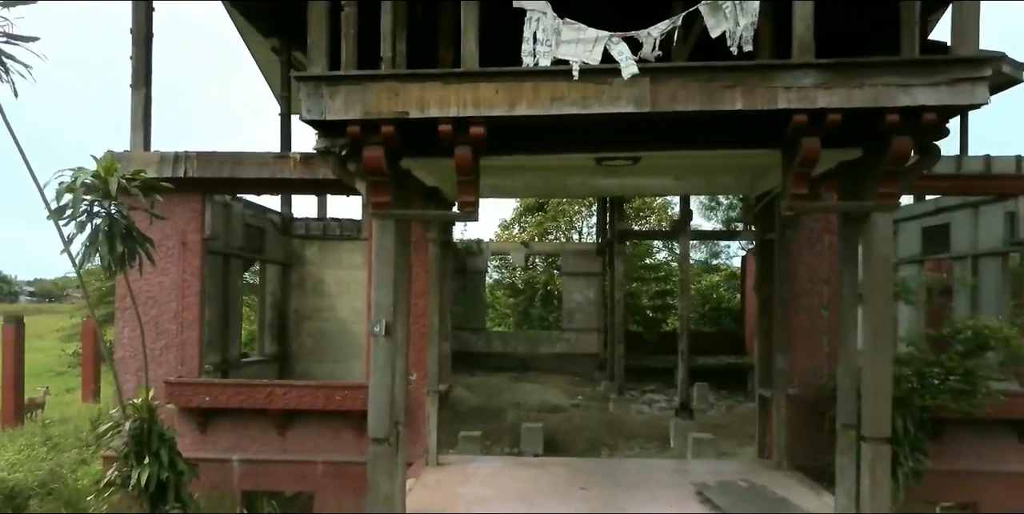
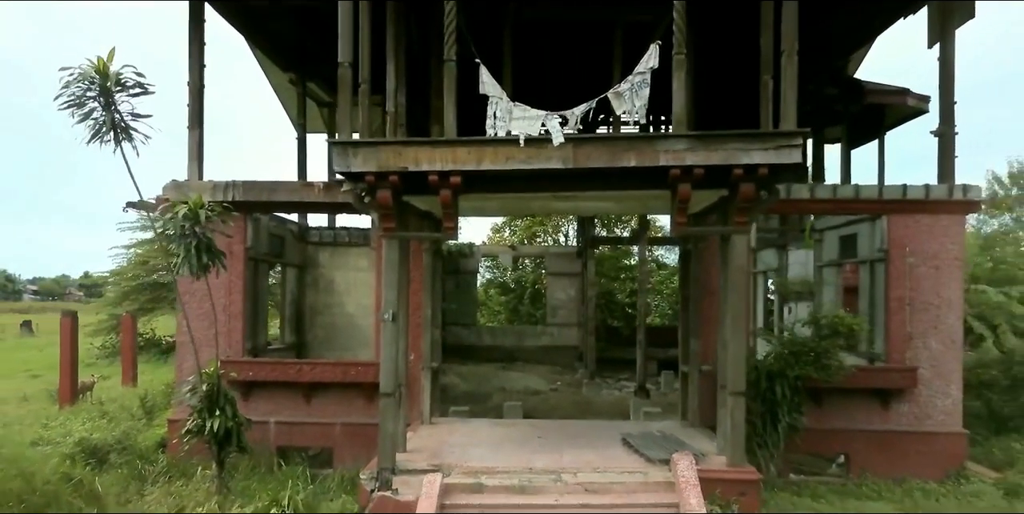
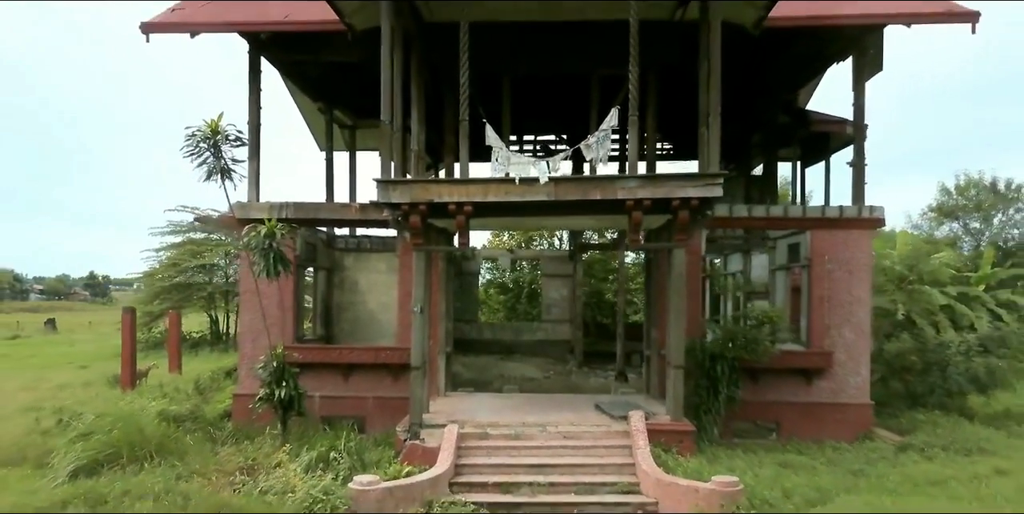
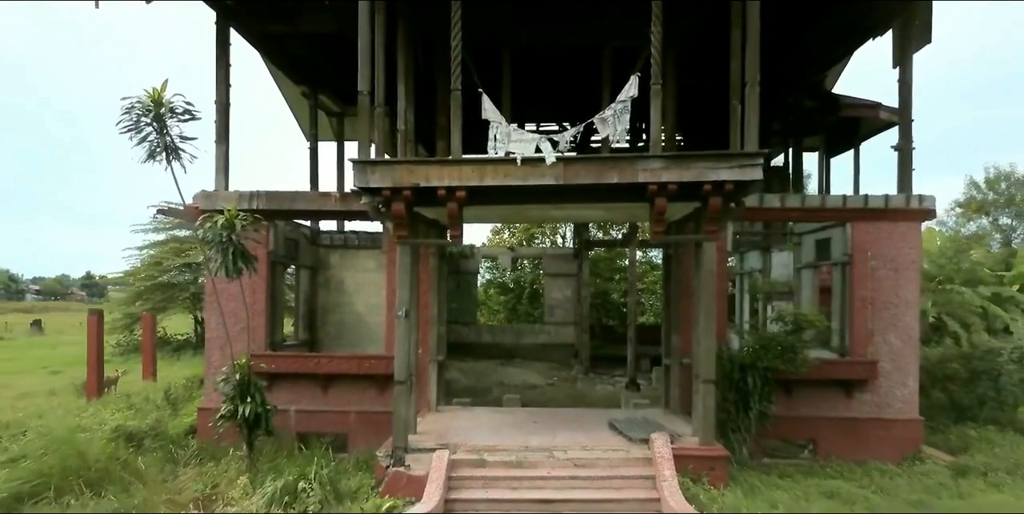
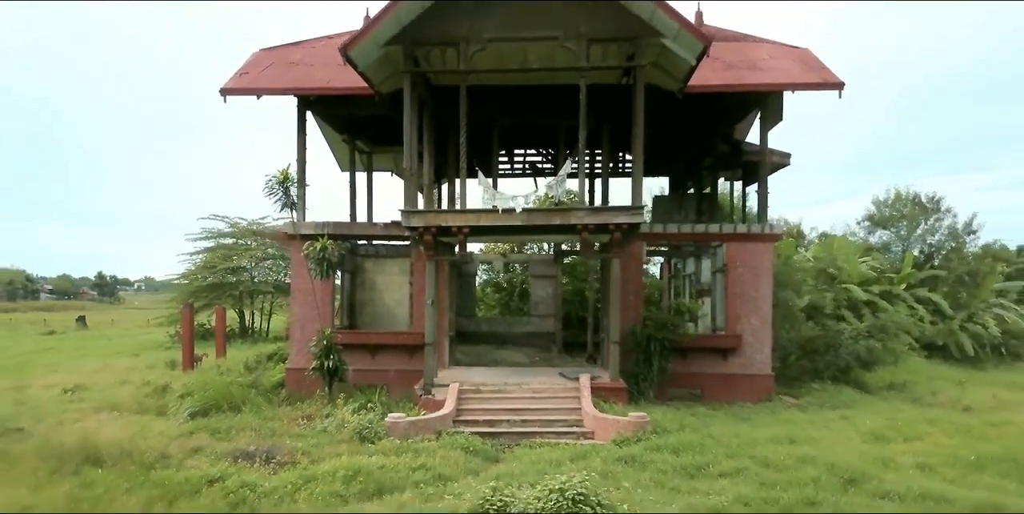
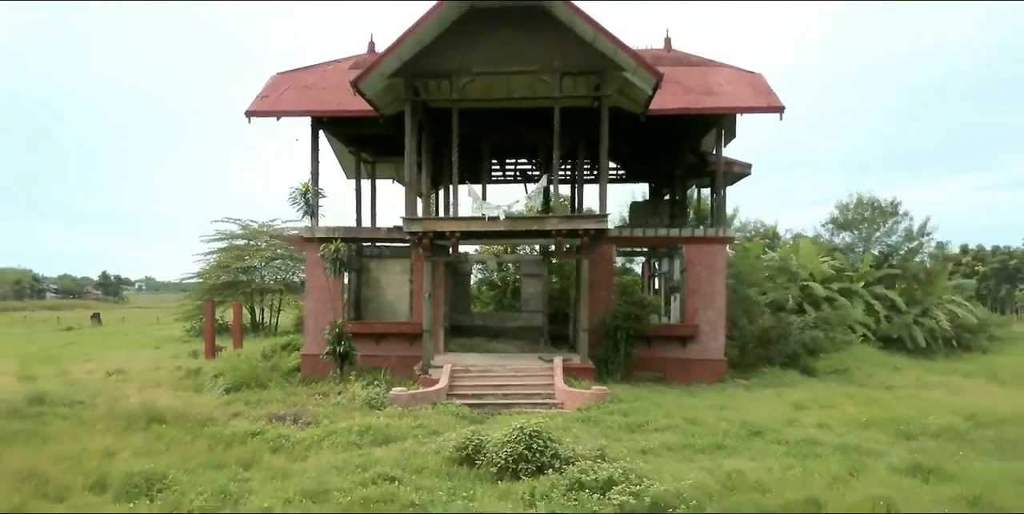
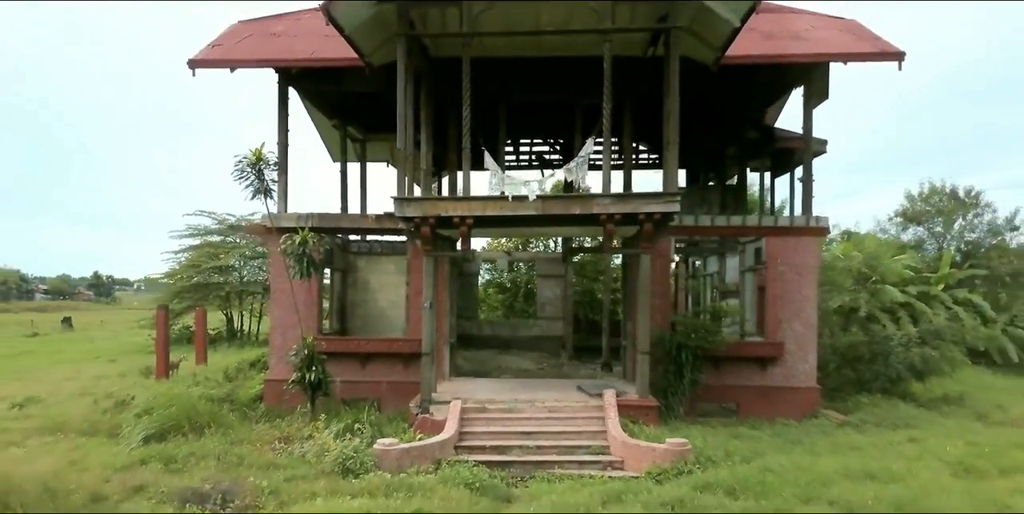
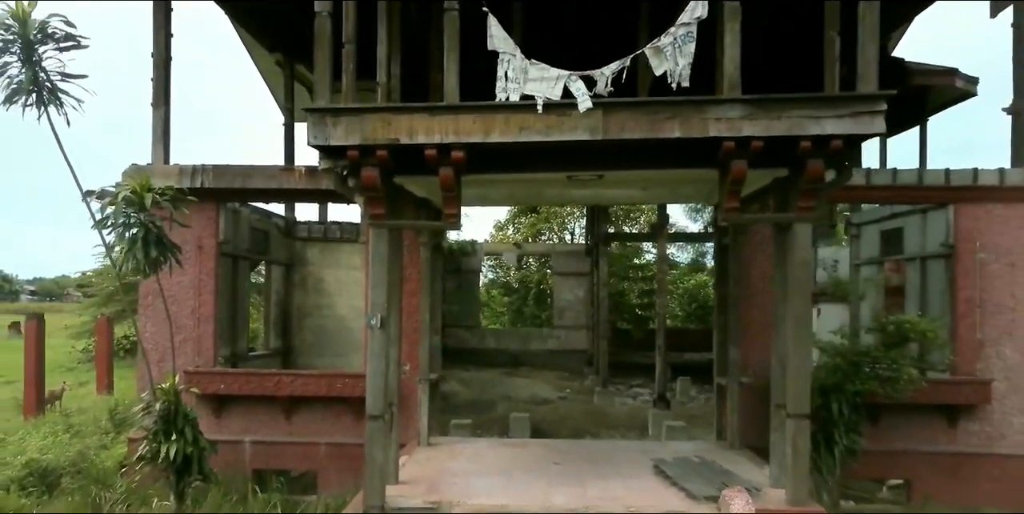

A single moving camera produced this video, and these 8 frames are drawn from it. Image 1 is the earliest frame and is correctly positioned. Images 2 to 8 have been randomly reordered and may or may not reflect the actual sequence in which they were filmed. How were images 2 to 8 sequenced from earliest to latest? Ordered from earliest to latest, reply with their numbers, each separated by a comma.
8, 2, 4, 3, 7, 5, 6
